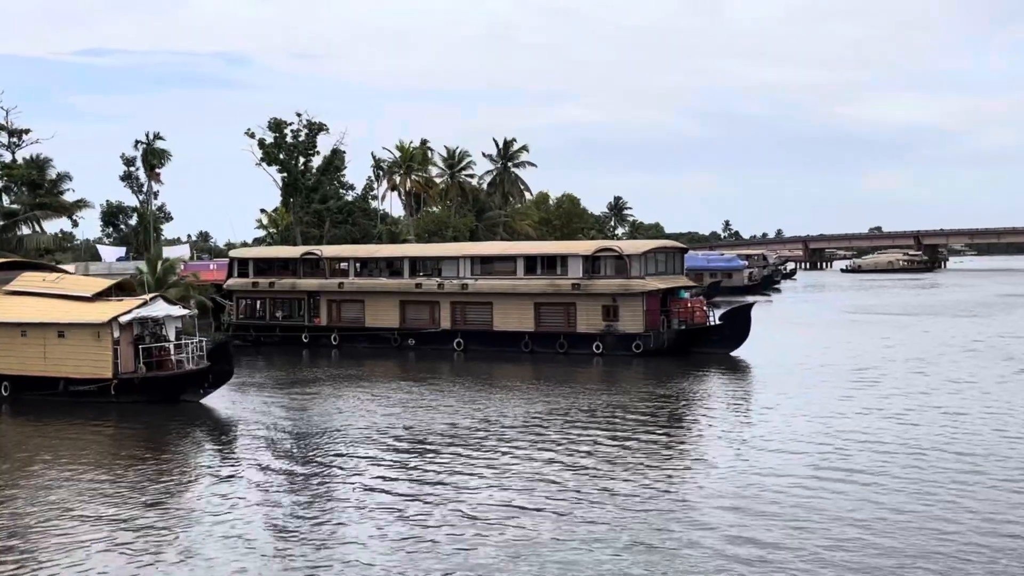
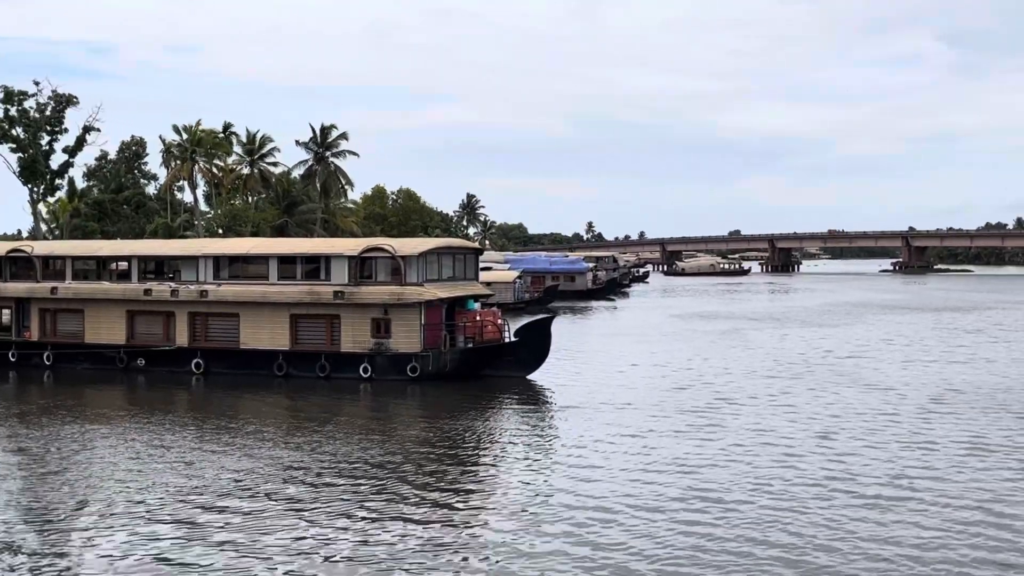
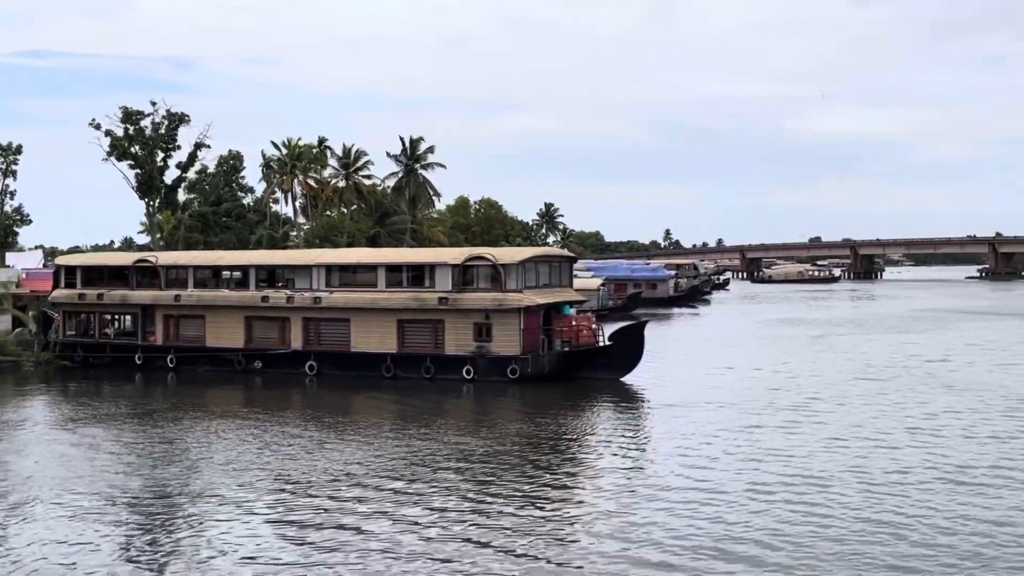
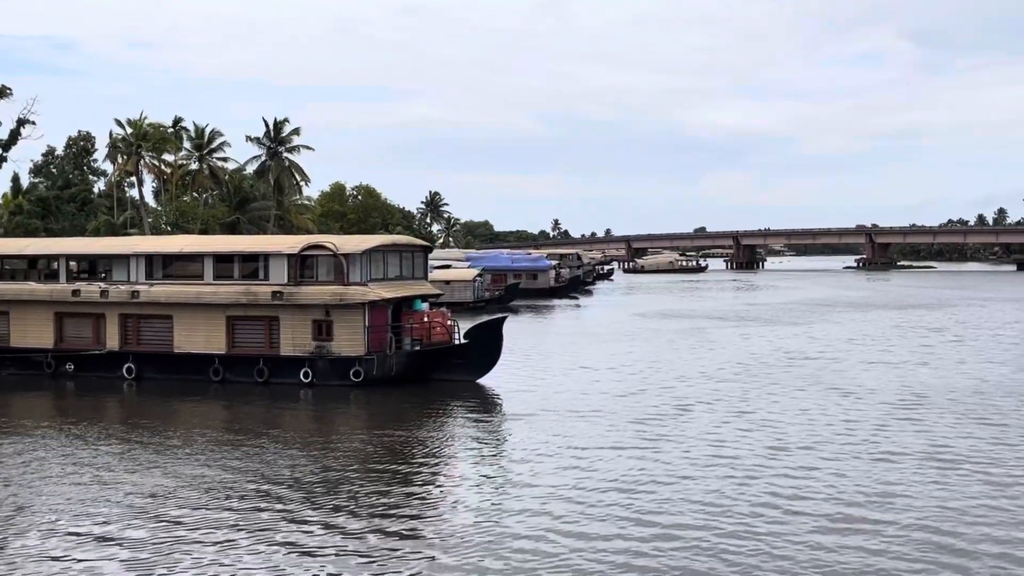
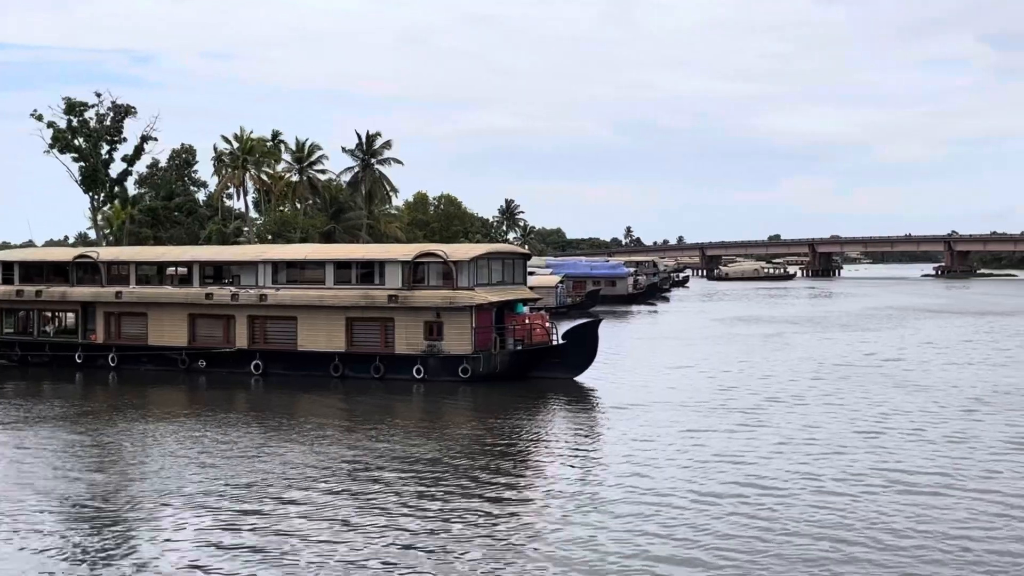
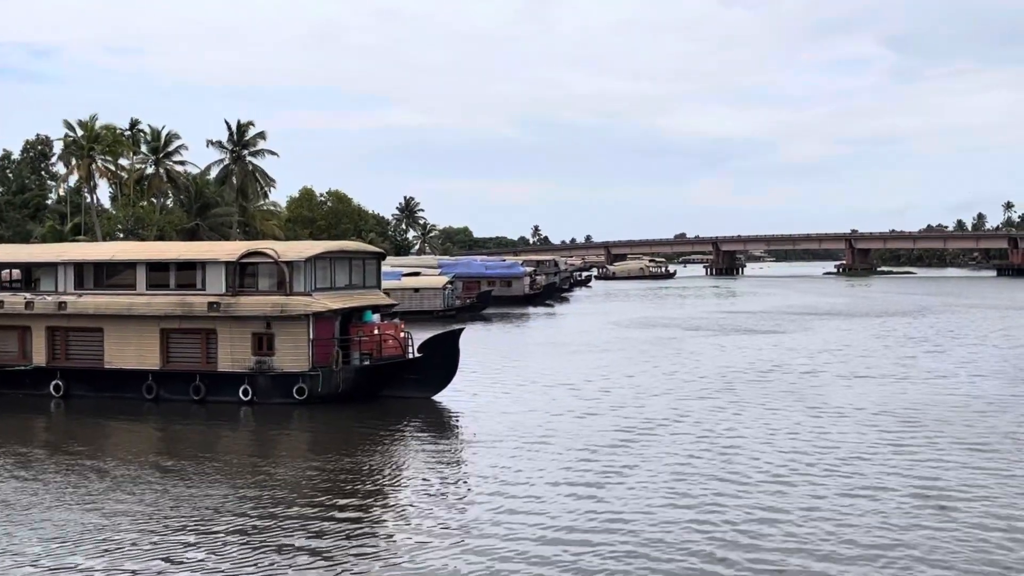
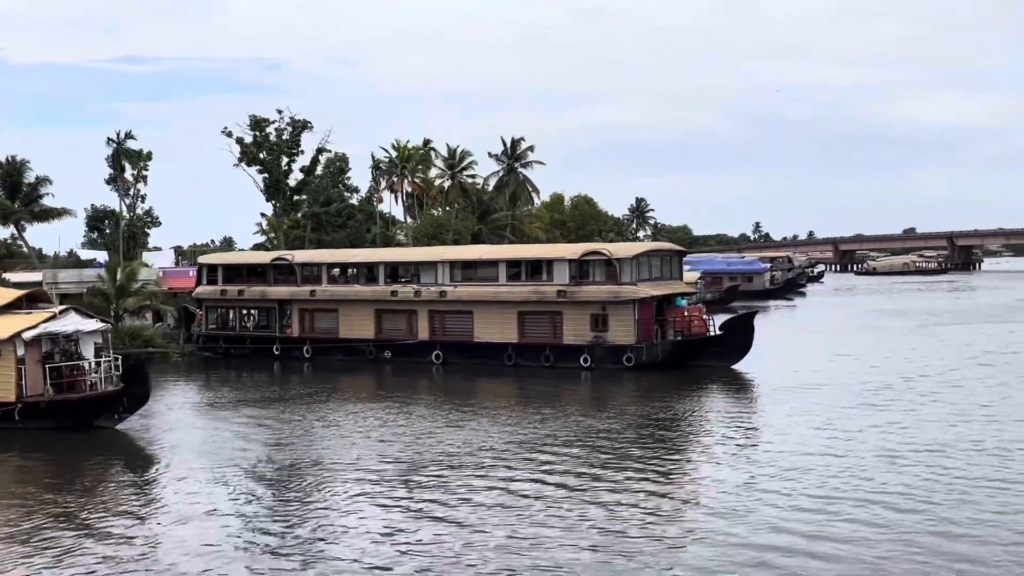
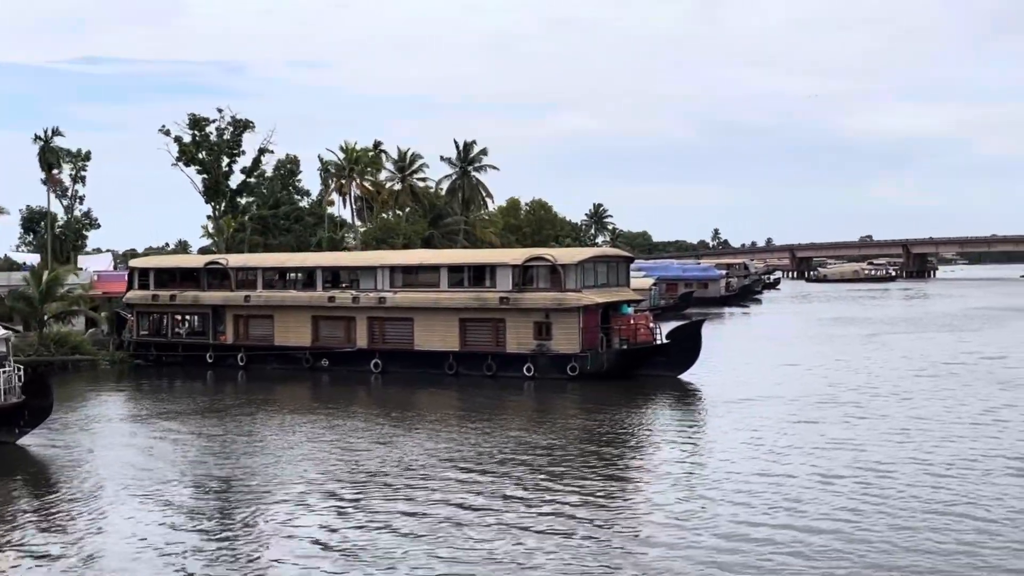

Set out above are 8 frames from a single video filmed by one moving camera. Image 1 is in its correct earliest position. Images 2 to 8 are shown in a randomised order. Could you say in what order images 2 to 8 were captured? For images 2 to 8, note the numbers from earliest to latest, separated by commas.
7, 8, 3, 5, 2, 4, 6
